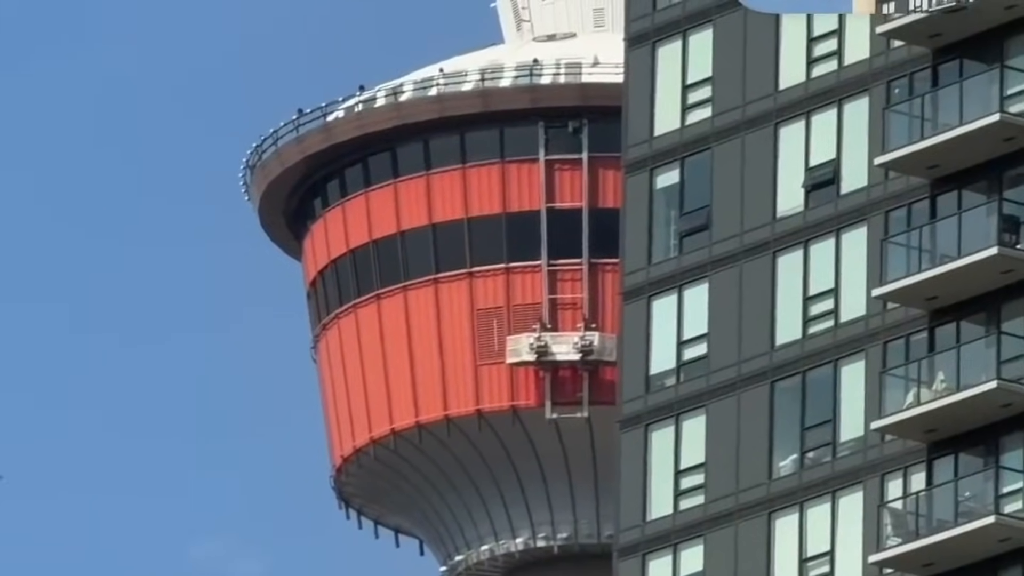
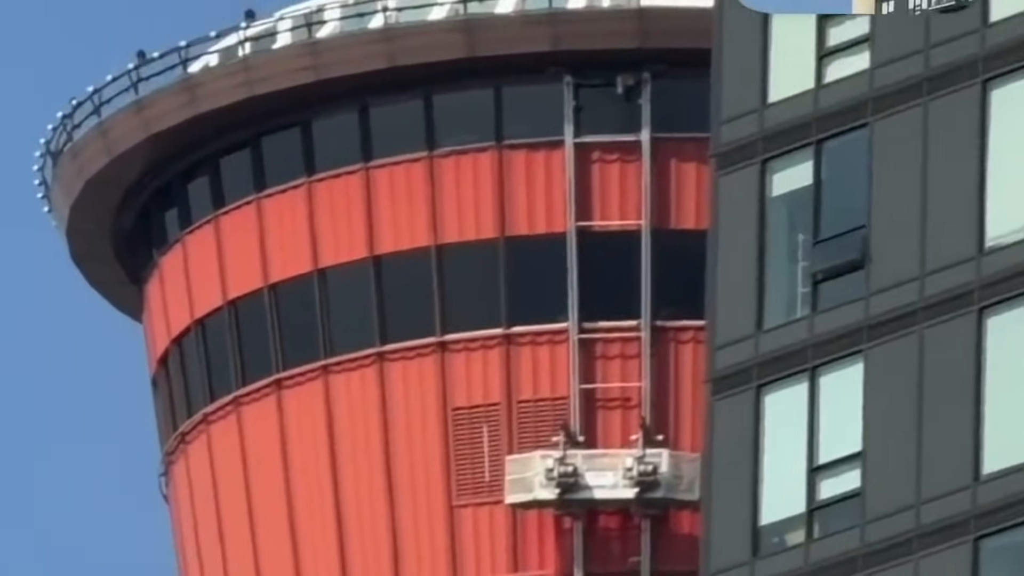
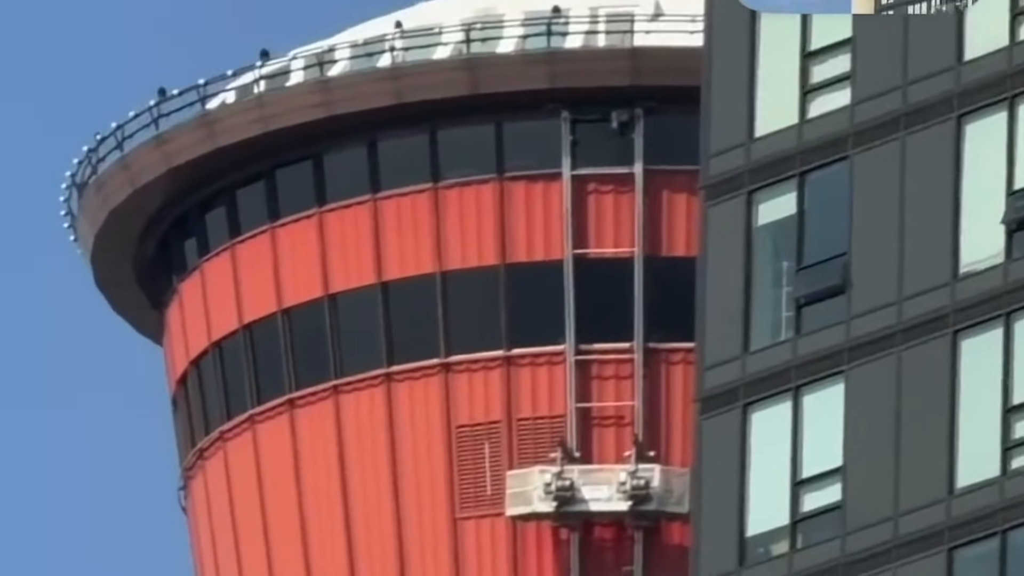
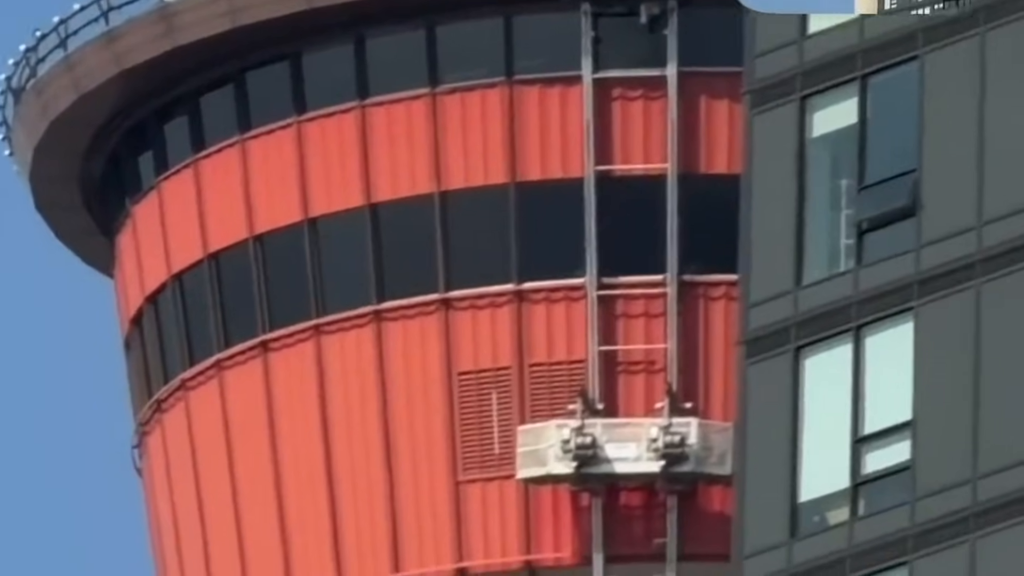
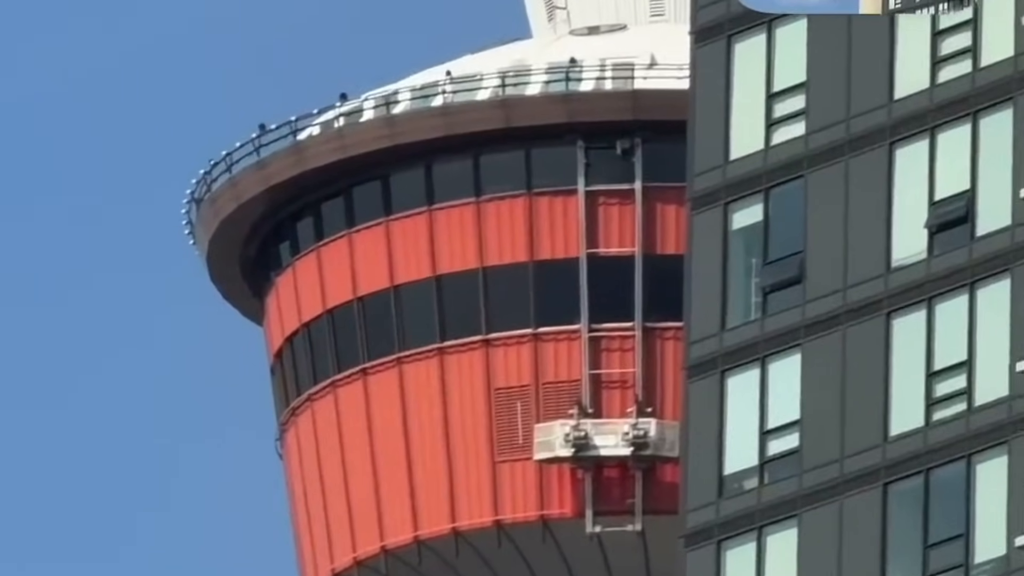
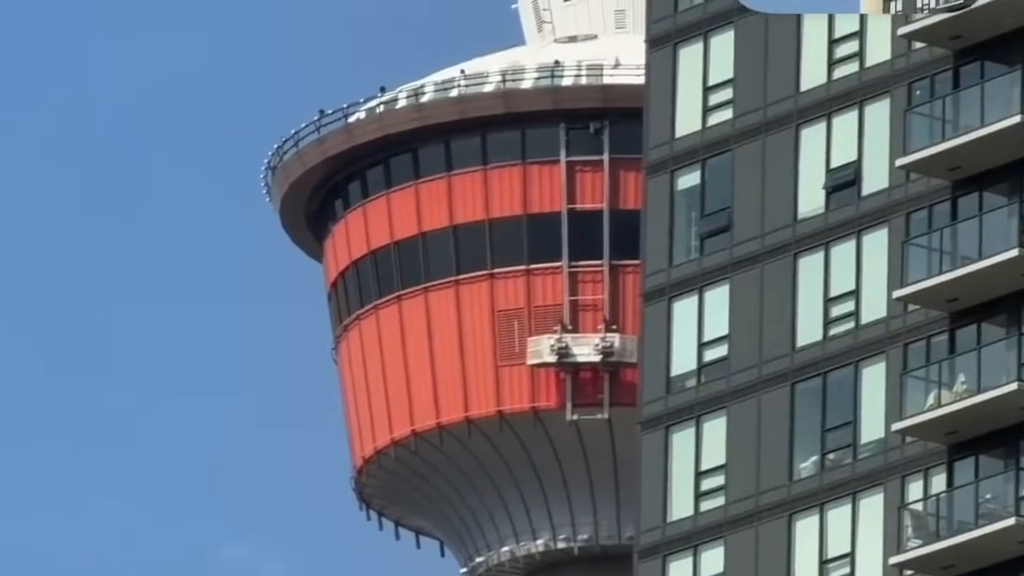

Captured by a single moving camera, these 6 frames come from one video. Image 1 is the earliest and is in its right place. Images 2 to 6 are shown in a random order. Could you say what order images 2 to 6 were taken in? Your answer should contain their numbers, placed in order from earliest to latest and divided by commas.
6, 5, 3, 2, 4
